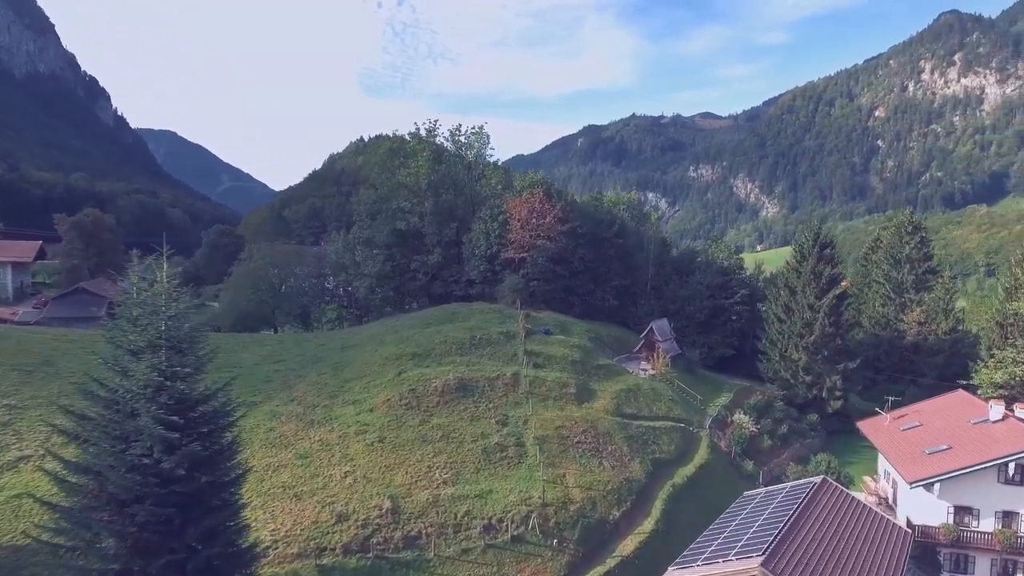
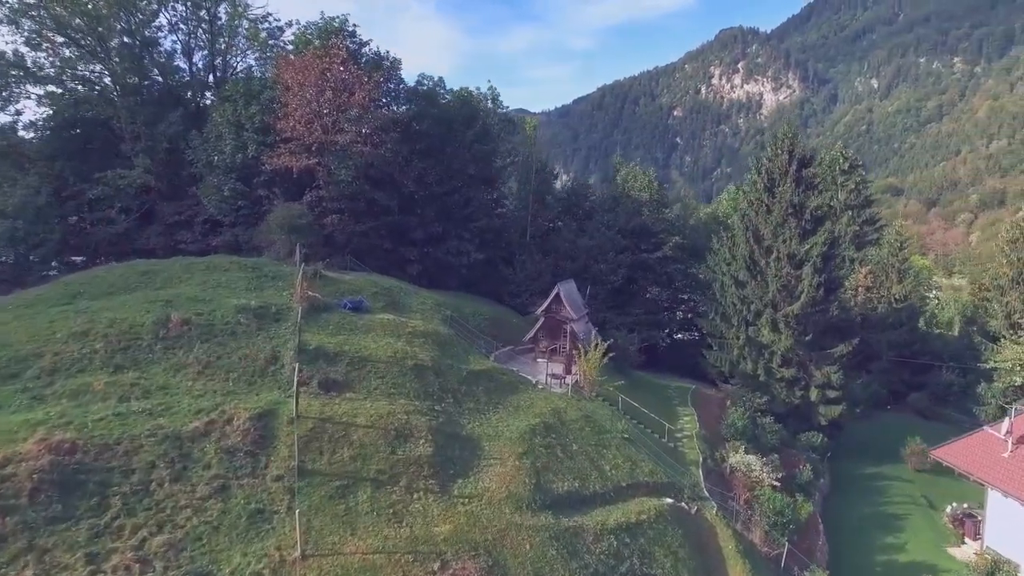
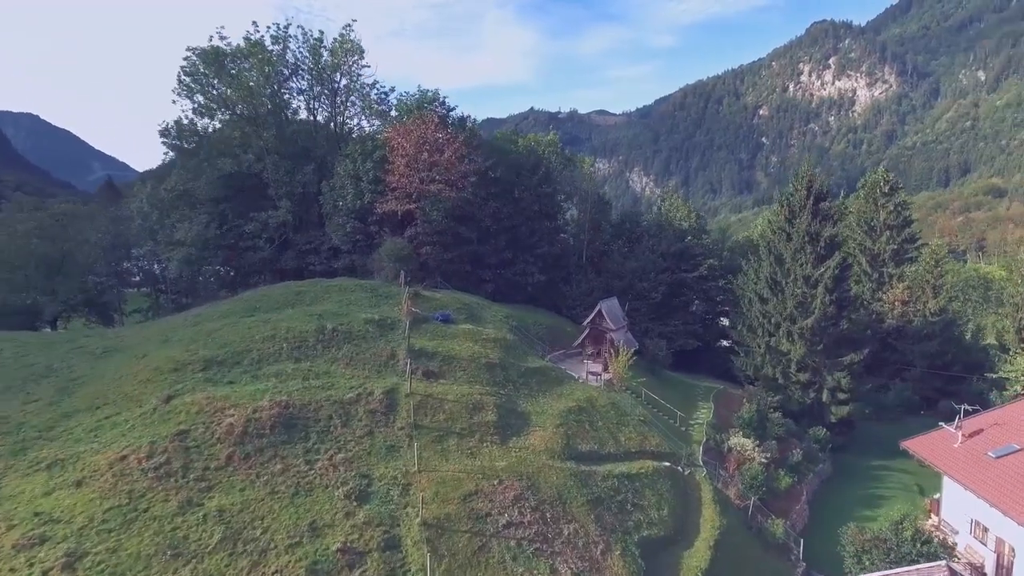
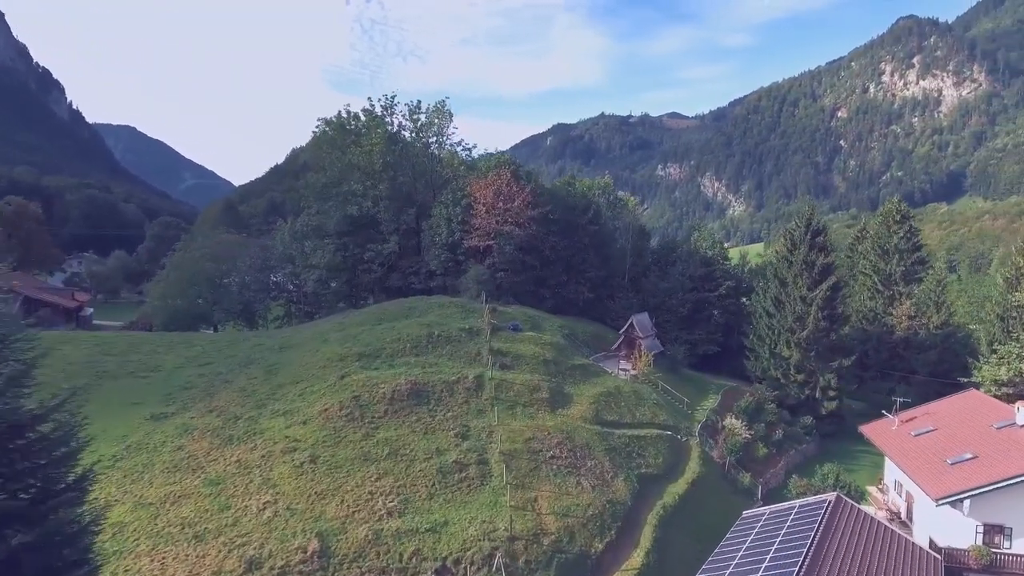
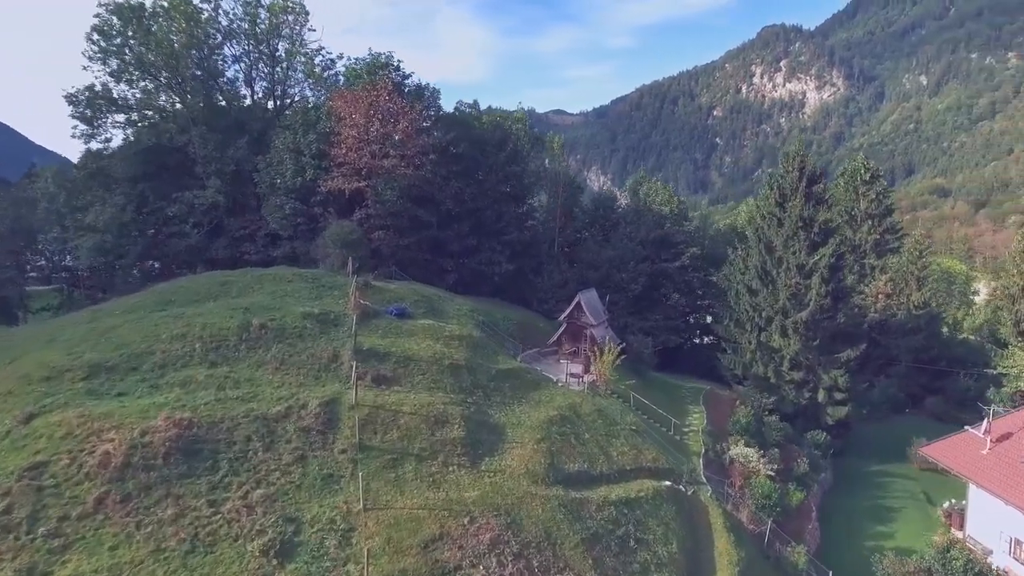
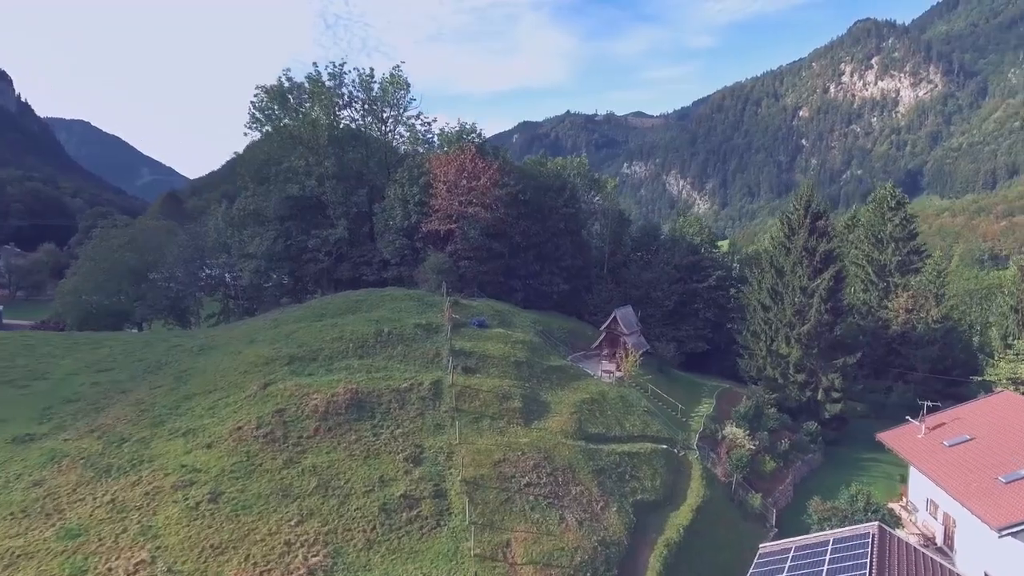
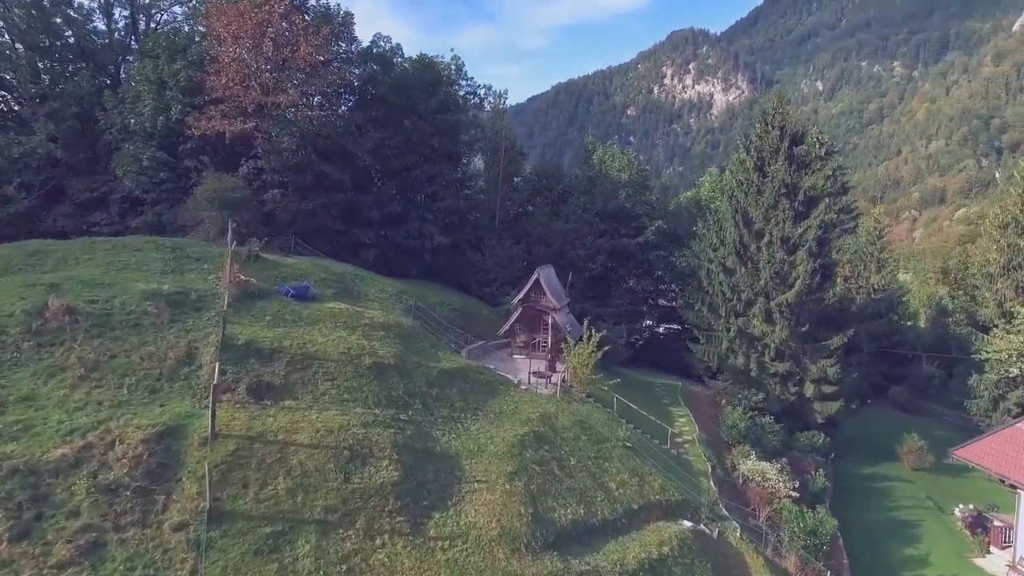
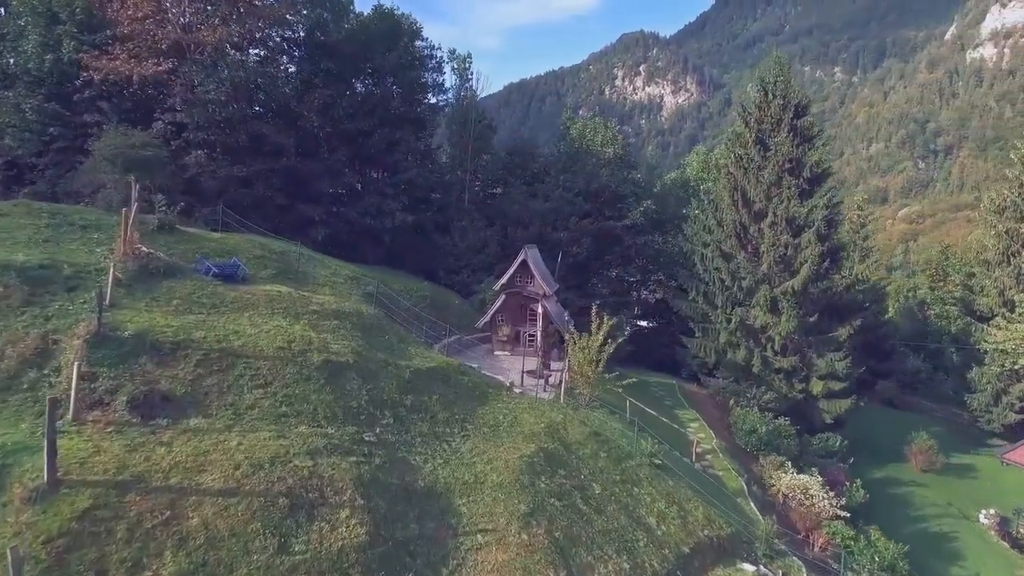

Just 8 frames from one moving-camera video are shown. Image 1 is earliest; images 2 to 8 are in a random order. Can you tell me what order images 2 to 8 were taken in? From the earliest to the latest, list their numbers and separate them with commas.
4, 6, 3, 5, 2, 7, 8
